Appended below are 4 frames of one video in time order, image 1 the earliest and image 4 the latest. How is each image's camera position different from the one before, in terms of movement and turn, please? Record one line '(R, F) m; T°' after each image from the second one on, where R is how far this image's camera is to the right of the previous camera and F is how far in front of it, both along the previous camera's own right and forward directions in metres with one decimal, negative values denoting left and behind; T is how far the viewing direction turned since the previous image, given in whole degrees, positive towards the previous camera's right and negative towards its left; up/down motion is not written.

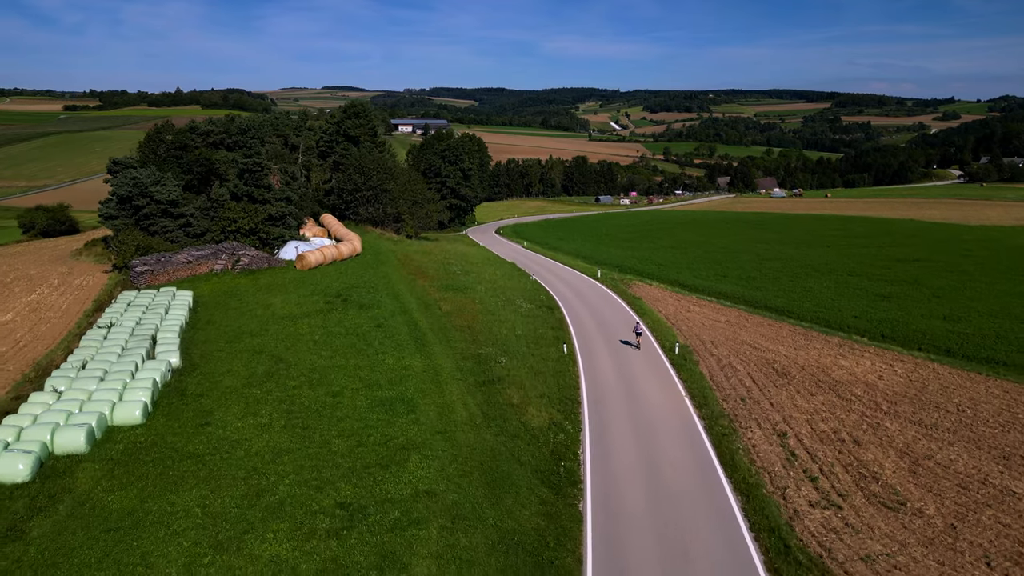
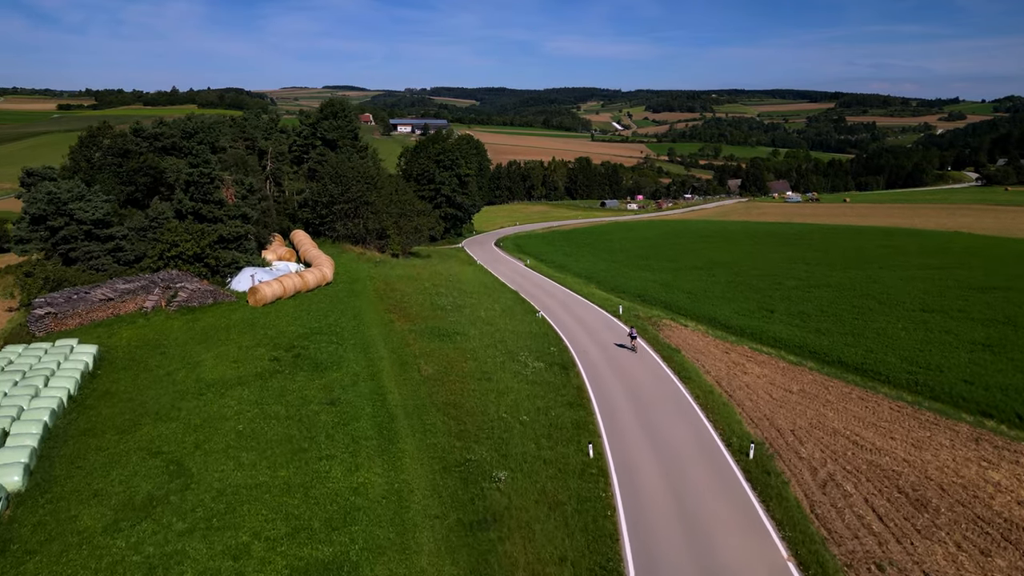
(0.0, +7.7) m; 0°
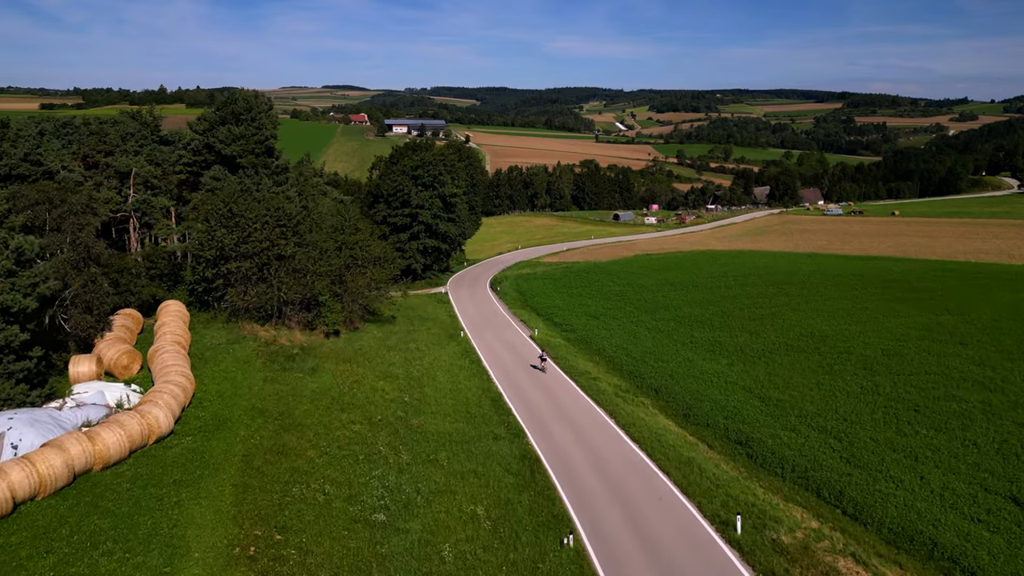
(0.0, +17.9) m; 0°
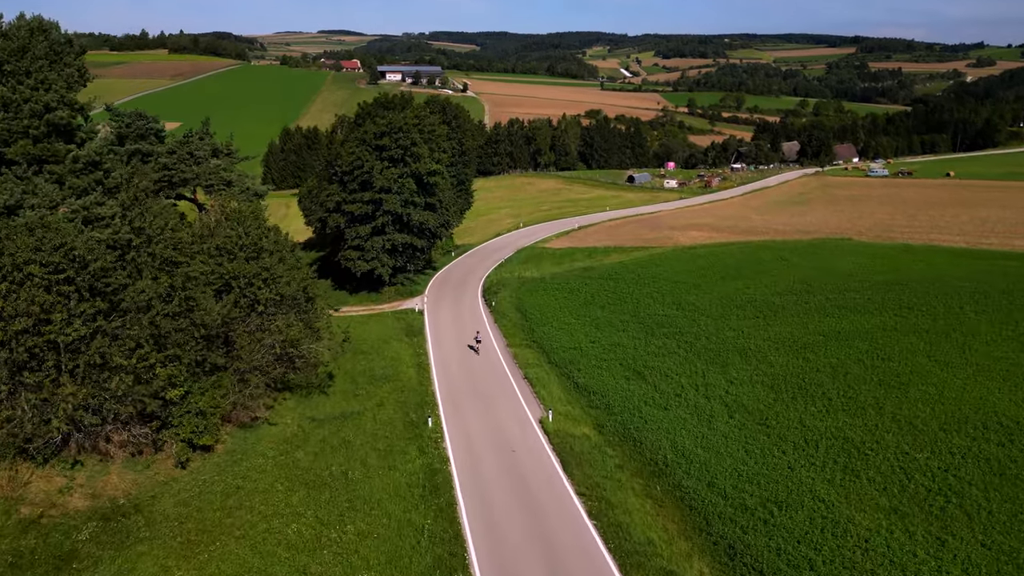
(+0.1, +14.5) m; 0°
